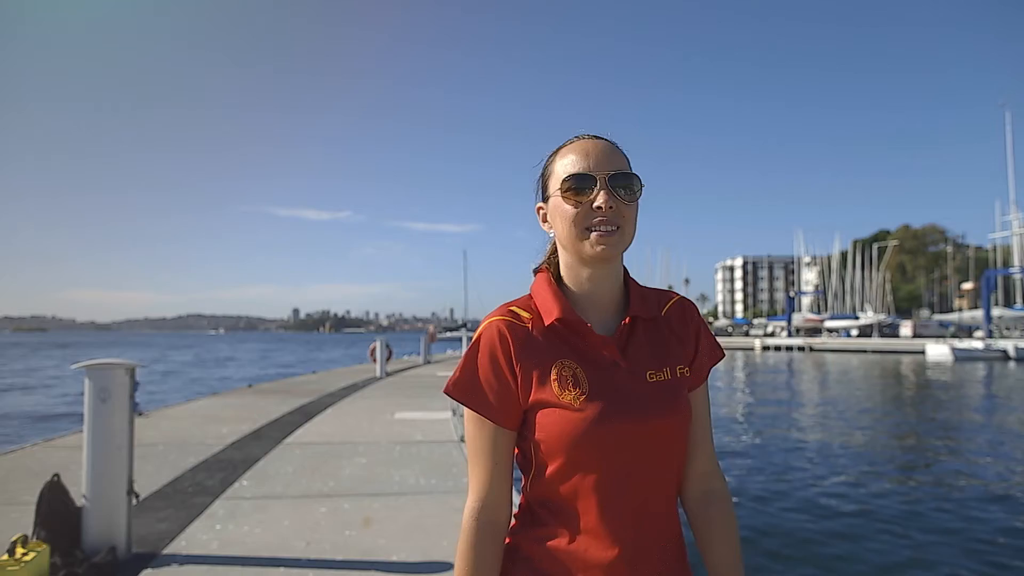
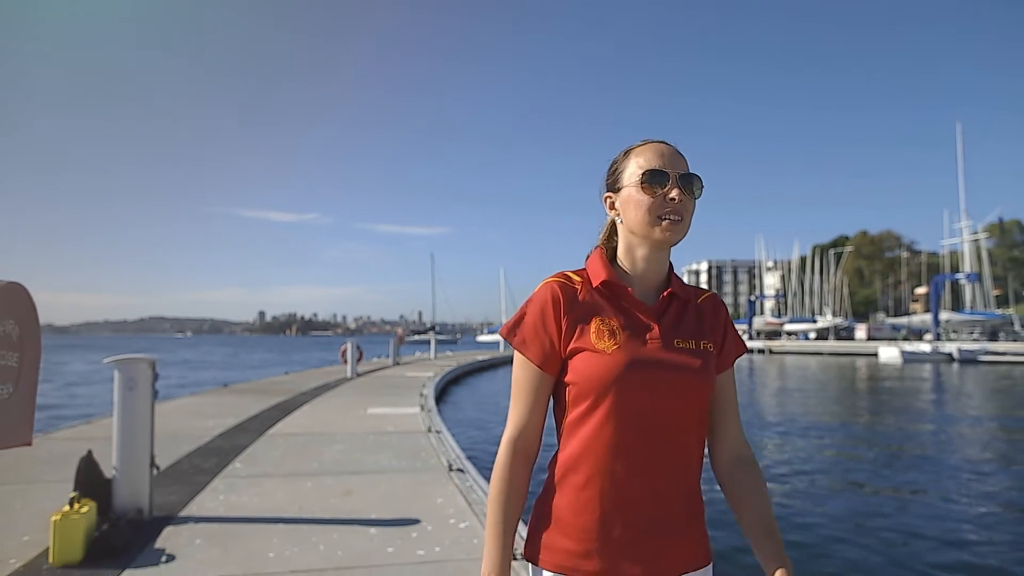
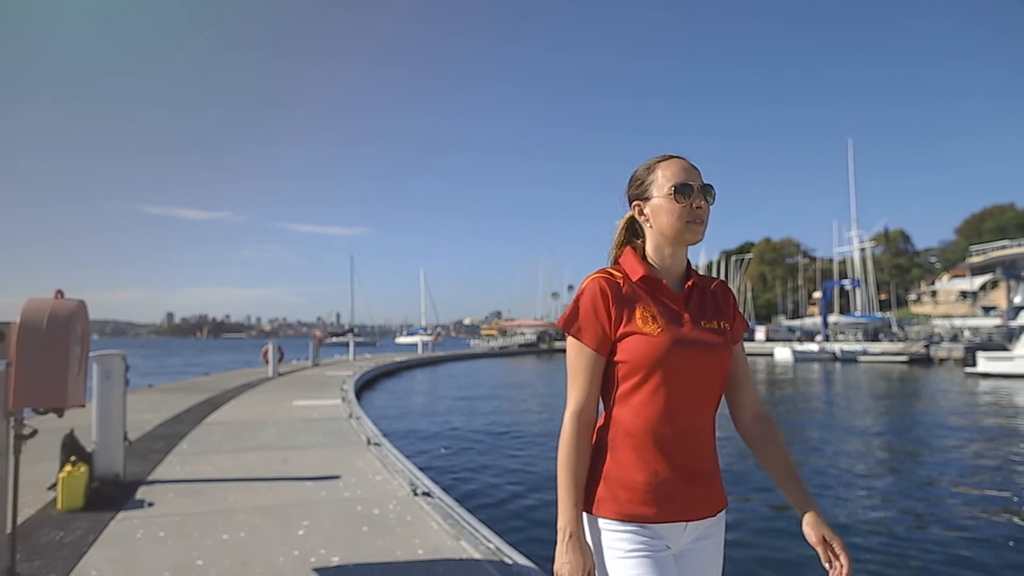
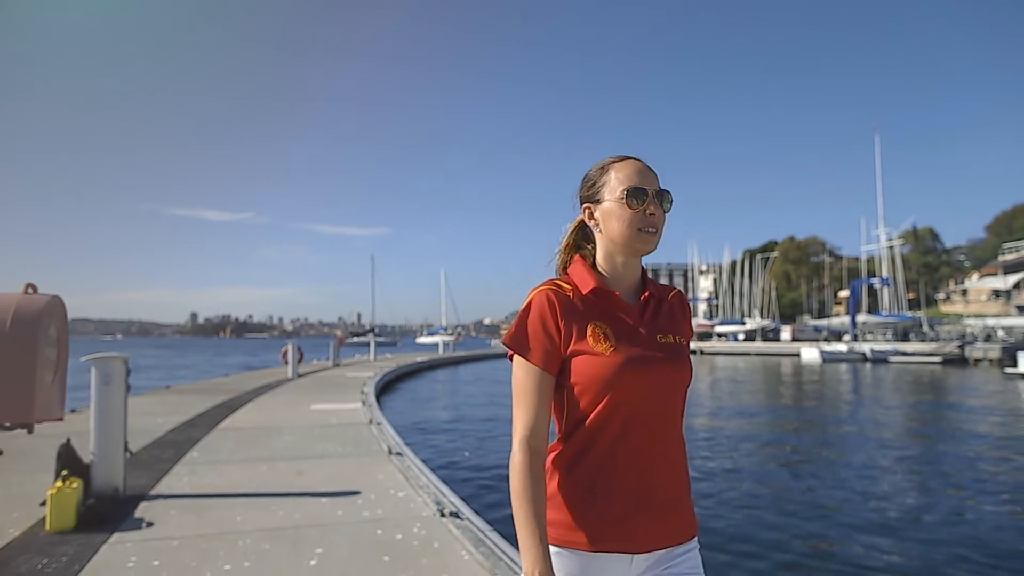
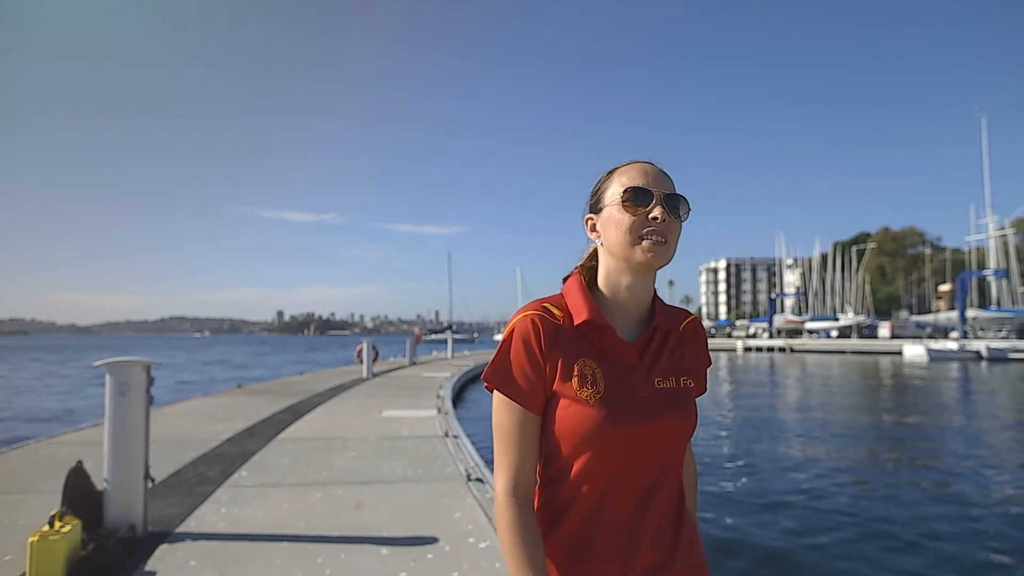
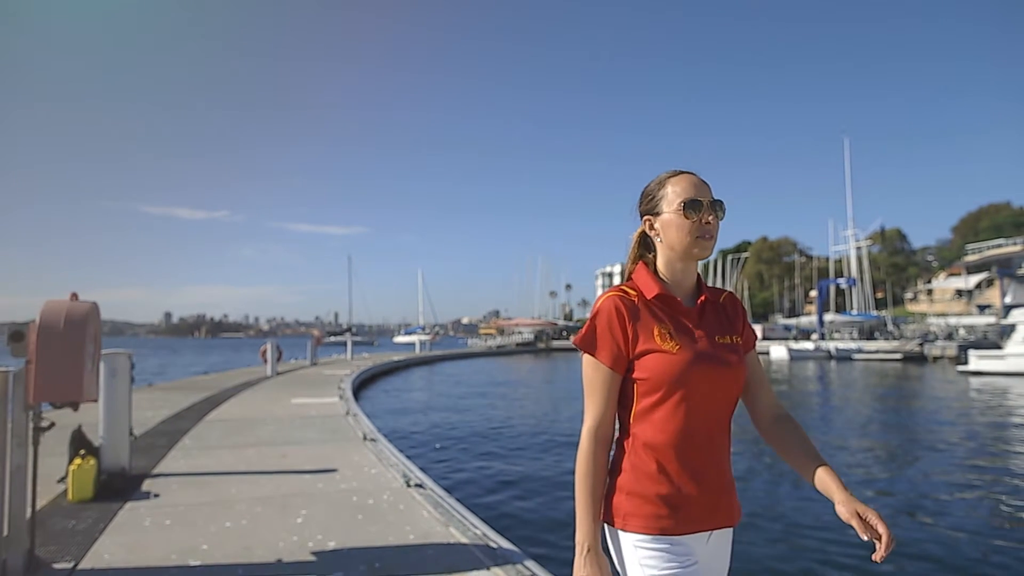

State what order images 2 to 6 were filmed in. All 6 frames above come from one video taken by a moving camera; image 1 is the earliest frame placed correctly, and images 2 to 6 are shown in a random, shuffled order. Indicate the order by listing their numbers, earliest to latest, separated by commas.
5, 2, 4, 3, 6
